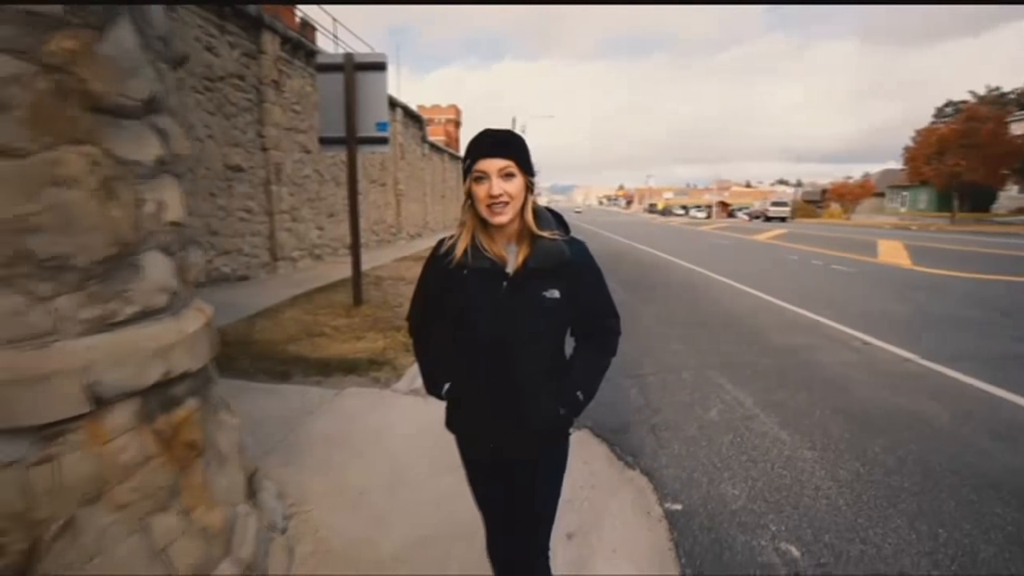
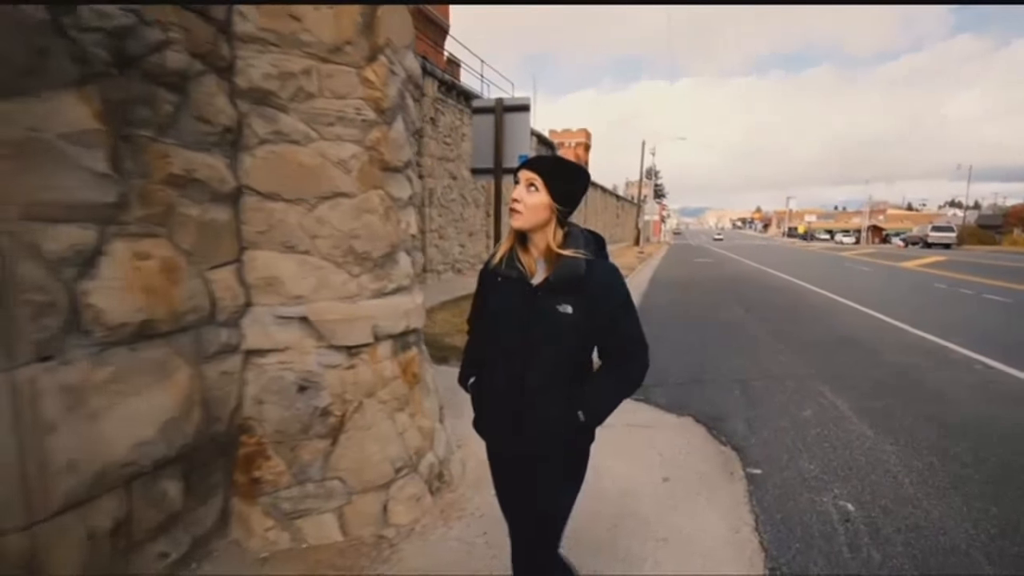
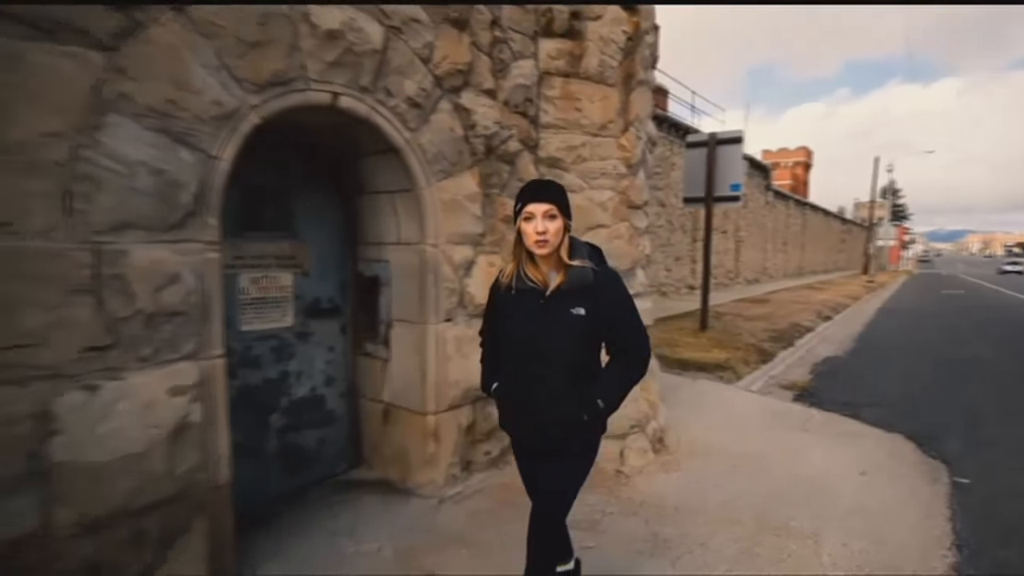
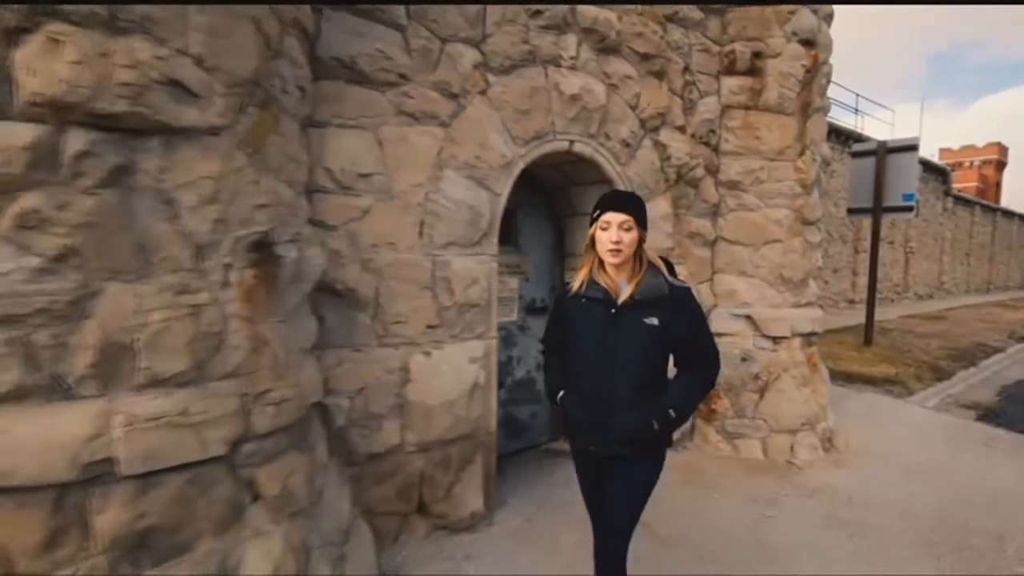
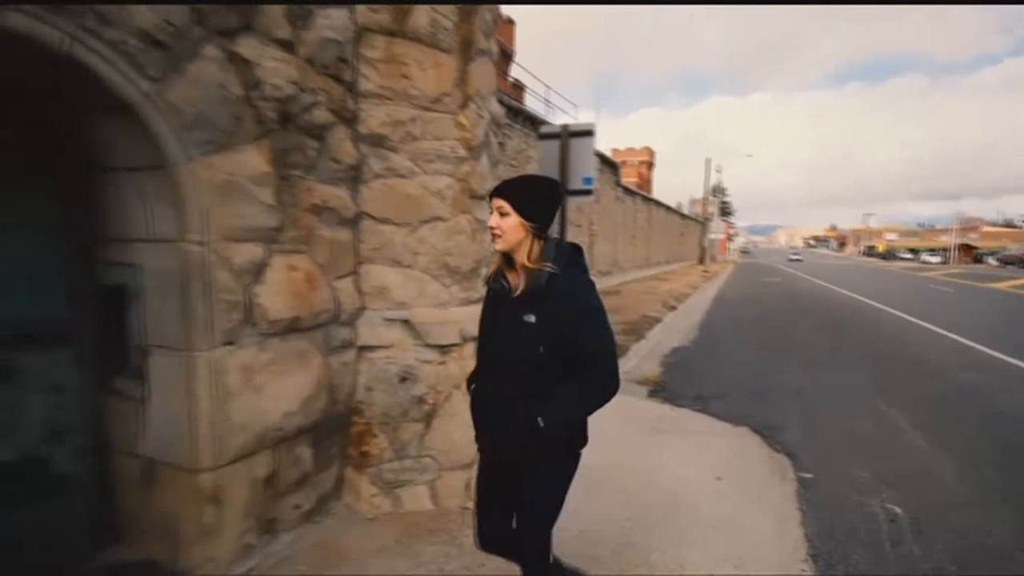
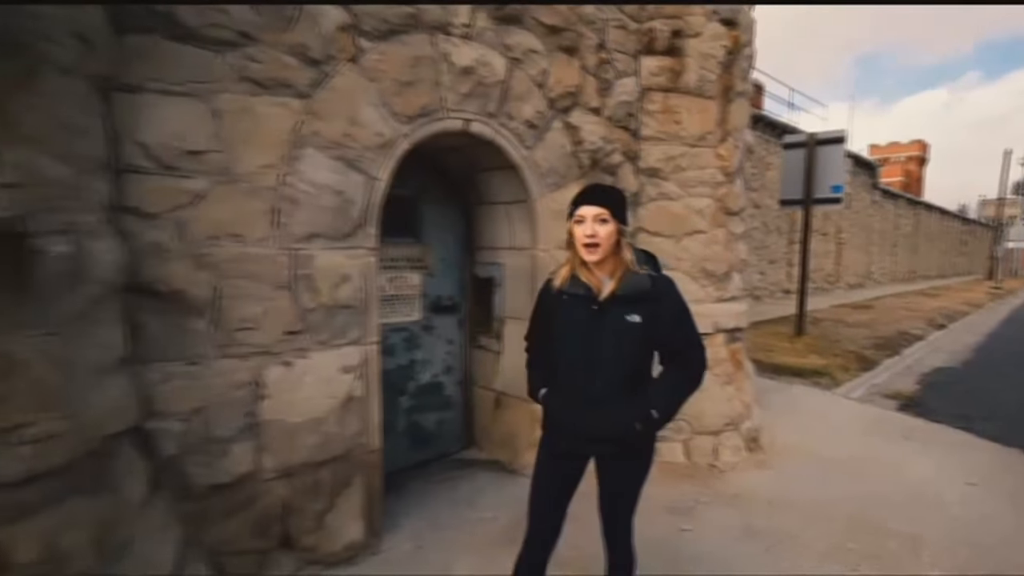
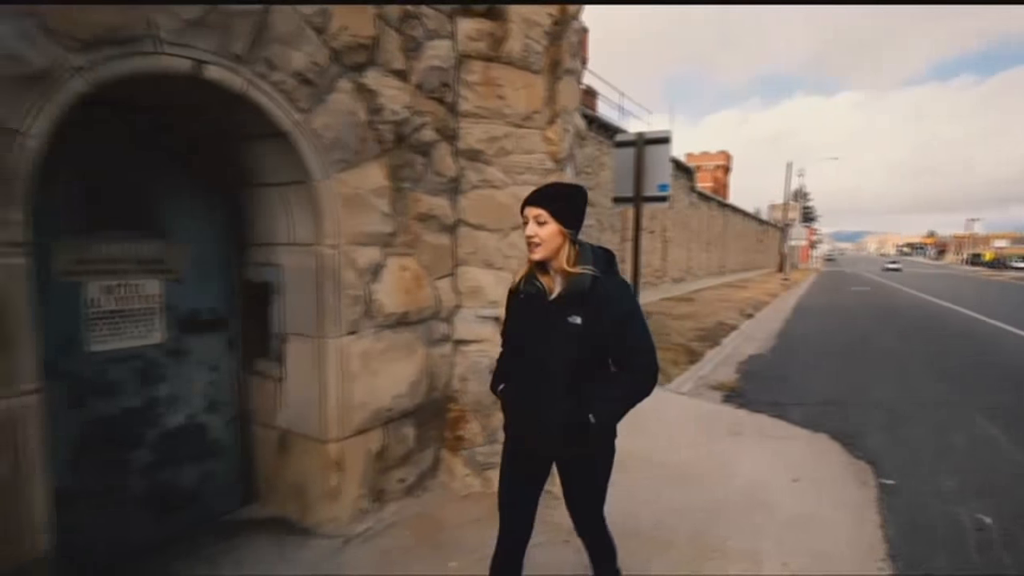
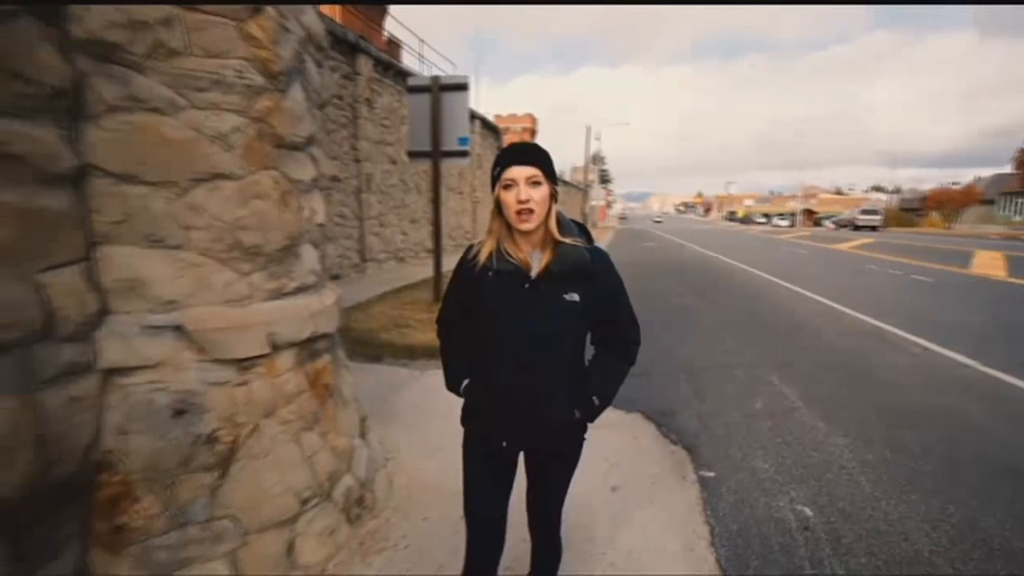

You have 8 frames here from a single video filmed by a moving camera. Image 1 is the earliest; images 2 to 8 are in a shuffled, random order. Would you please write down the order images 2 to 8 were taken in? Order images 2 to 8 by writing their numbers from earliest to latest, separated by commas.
8, 2, 5, 7, 3, 6, 4
